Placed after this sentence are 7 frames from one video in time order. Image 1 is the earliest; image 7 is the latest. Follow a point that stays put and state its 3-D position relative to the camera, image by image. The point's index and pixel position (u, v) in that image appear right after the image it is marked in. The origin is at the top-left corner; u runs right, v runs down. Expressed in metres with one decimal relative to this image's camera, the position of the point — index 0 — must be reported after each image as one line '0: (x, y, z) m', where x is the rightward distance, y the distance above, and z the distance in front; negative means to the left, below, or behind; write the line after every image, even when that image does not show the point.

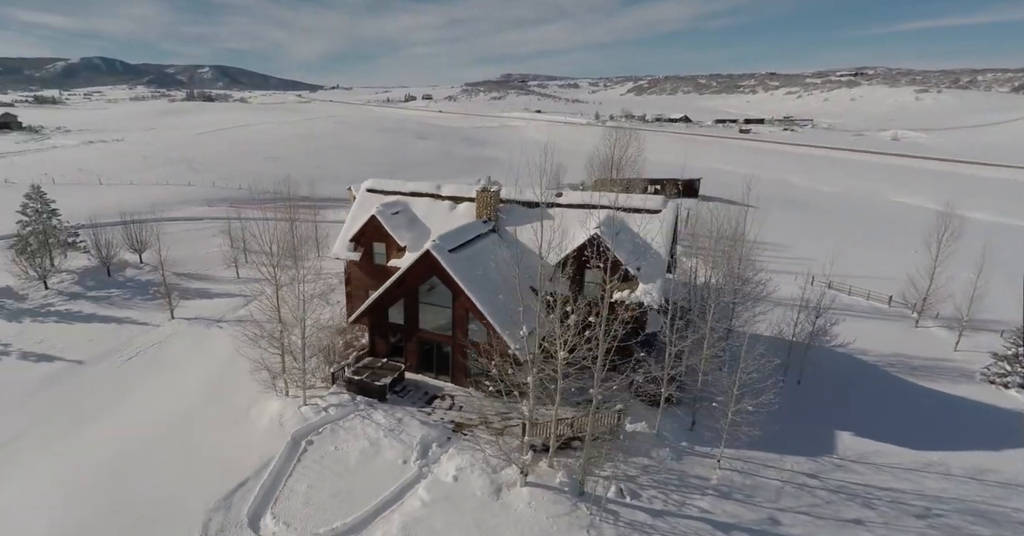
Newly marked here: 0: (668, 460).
0: (+5.1, -6.3, +17.6) m
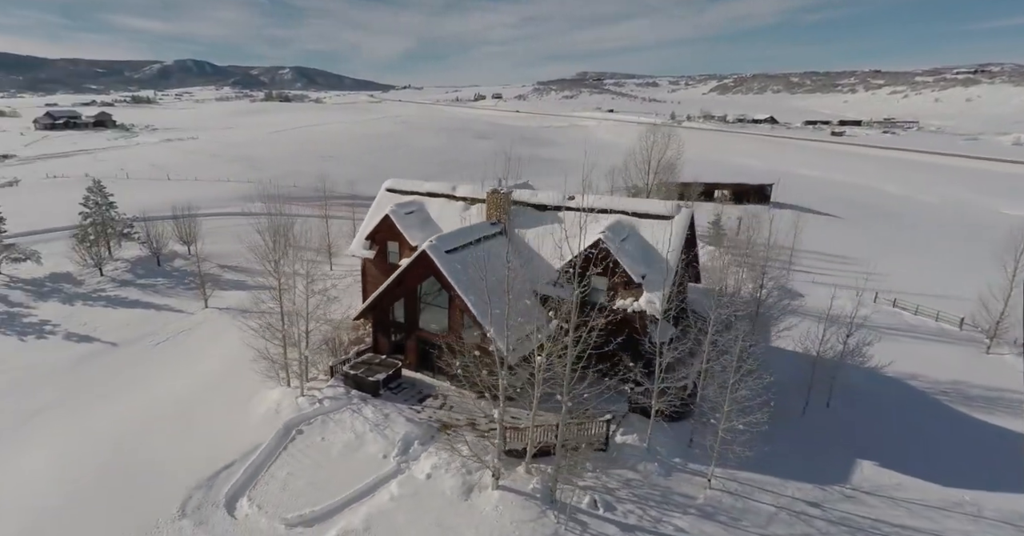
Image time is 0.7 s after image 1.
0: (+4.5, -6.6, +17.1) m
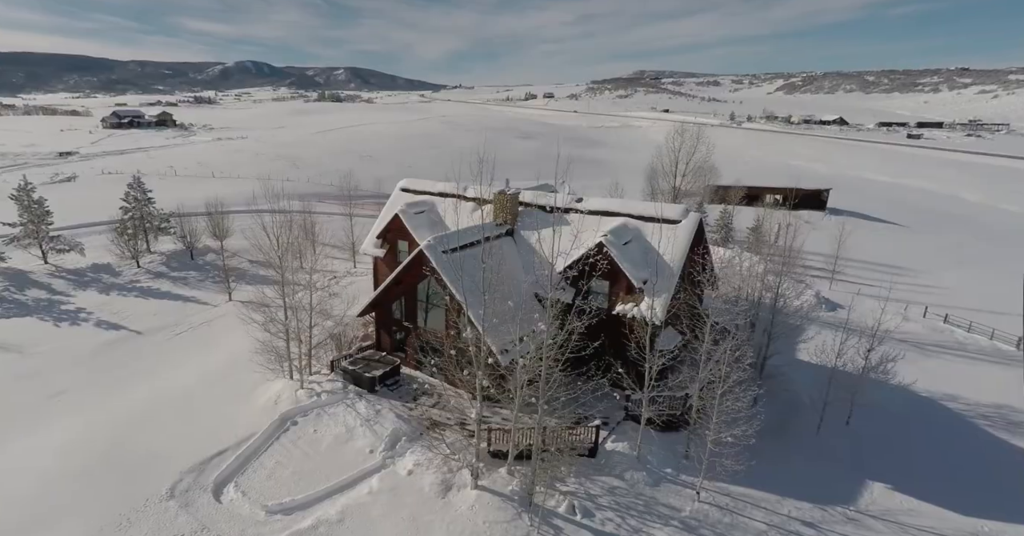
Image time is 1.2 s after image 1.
0: (+4.0, -6.7, +16.8) m
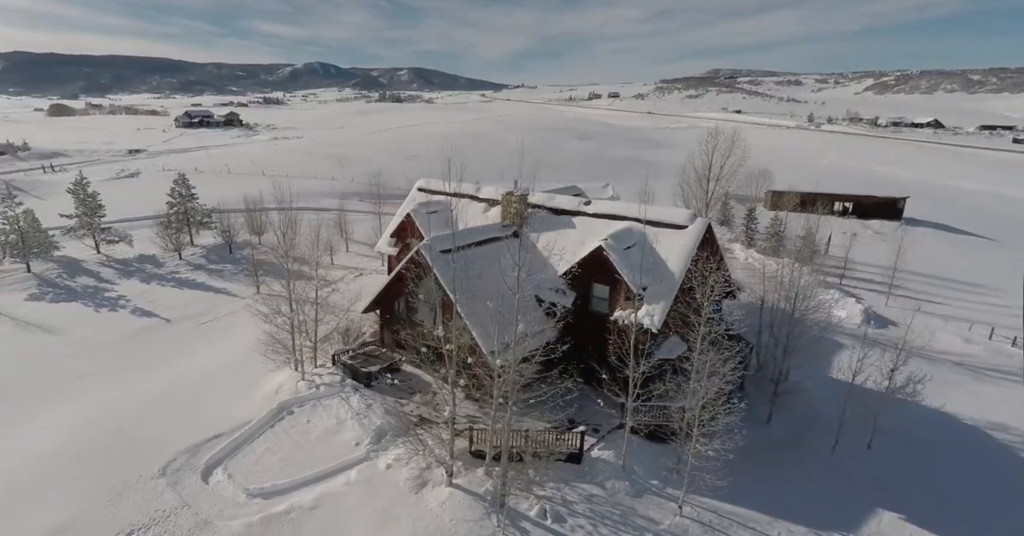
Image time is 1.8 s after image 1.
0: (+3.3, -6.9, +16.6) m
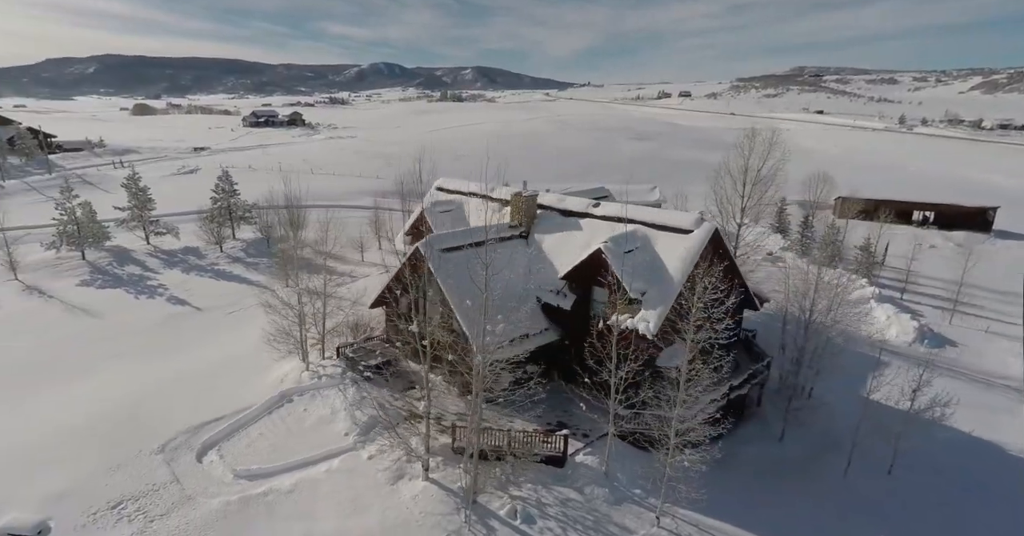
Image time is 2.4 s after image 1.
0: (+2.6, -7.1, +16.5) m
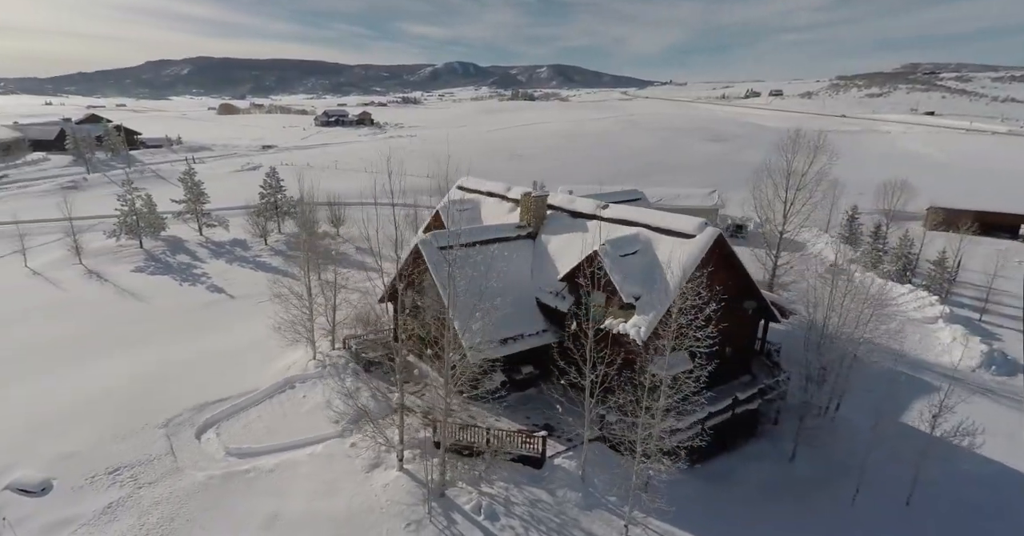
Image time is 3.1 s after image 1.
0: (+1.8, -7.2, +16.6) m
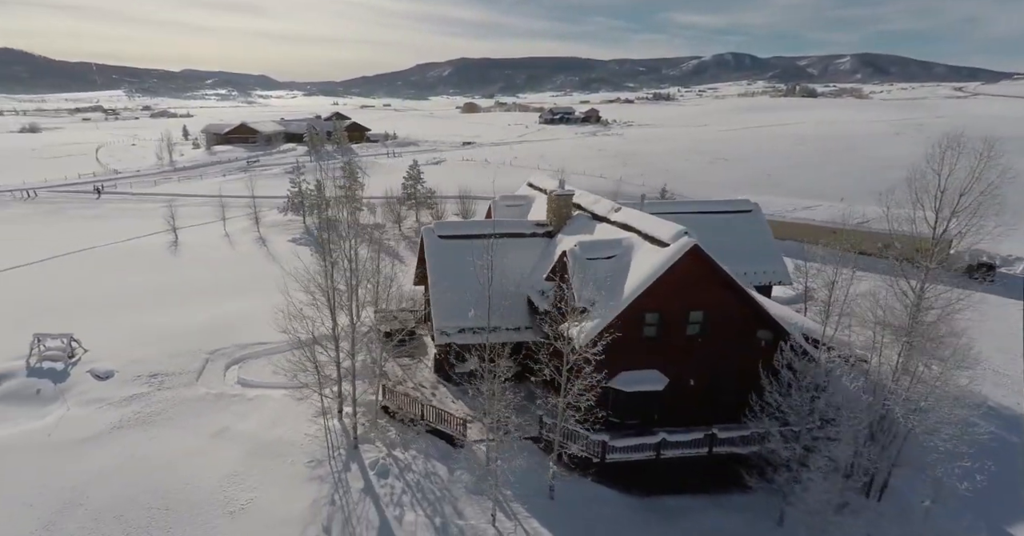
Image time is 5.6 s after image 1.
0: (-1.7, -7.2, +18.1) m
